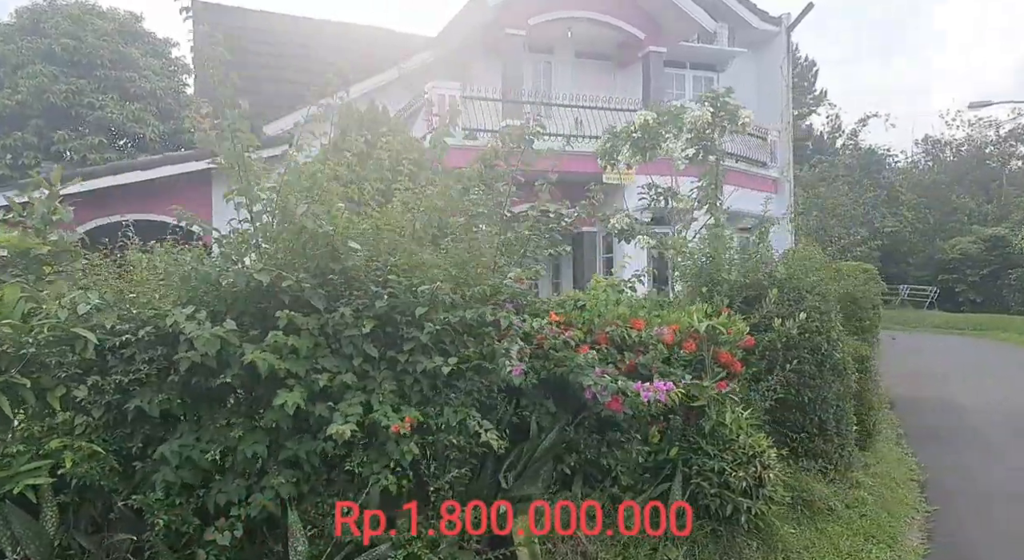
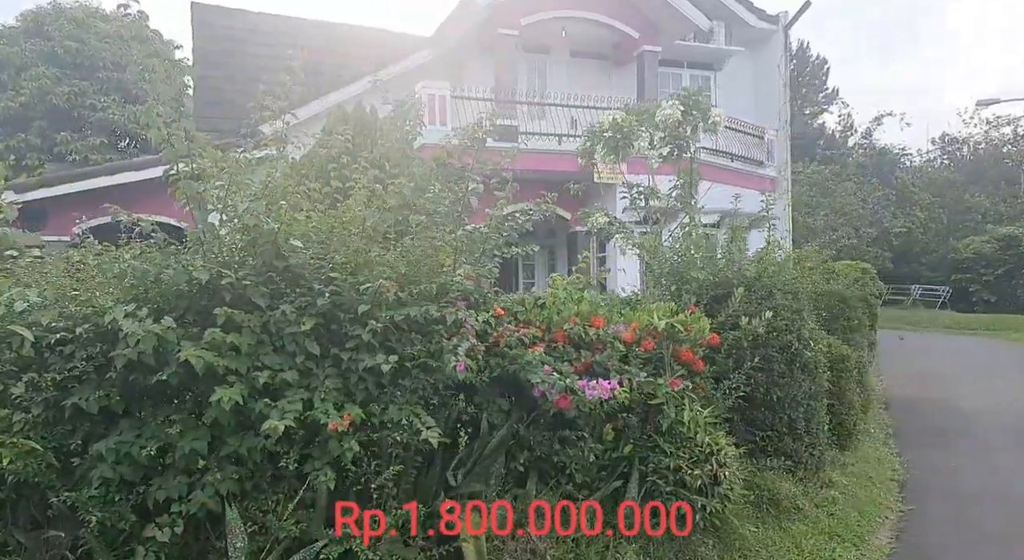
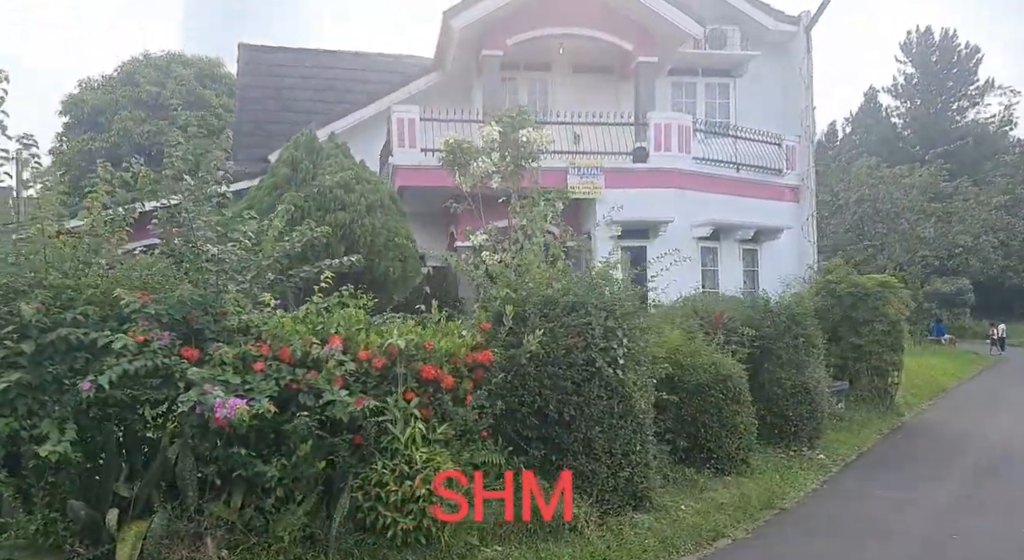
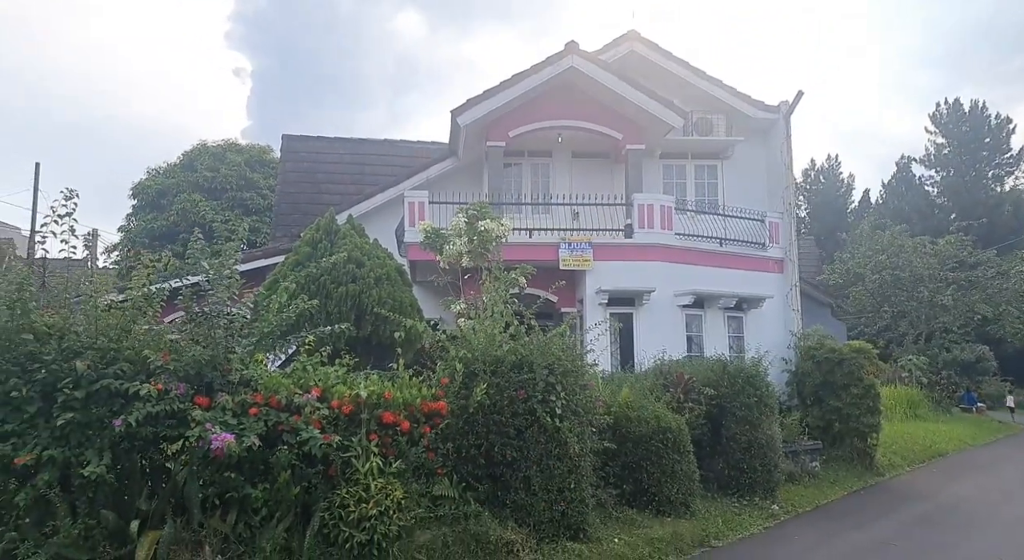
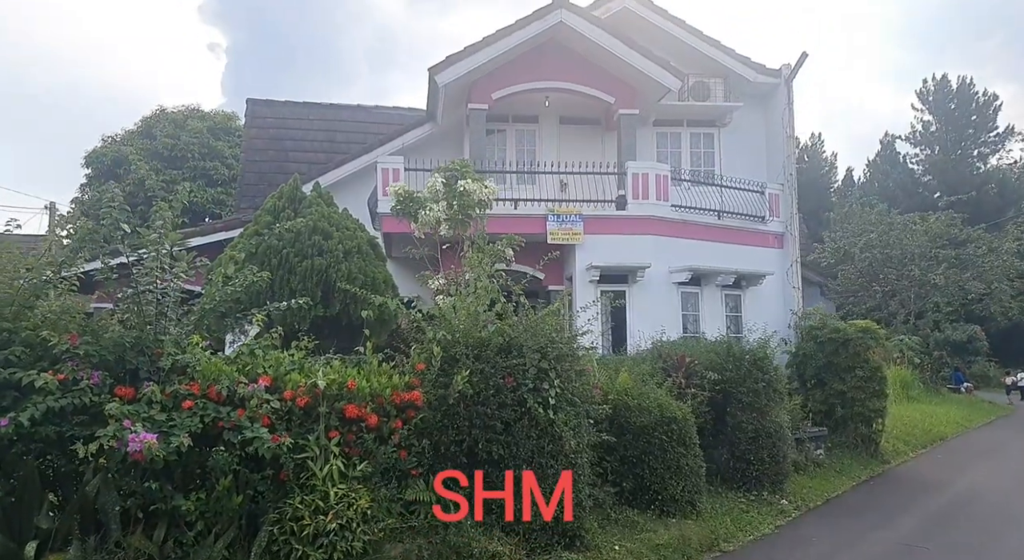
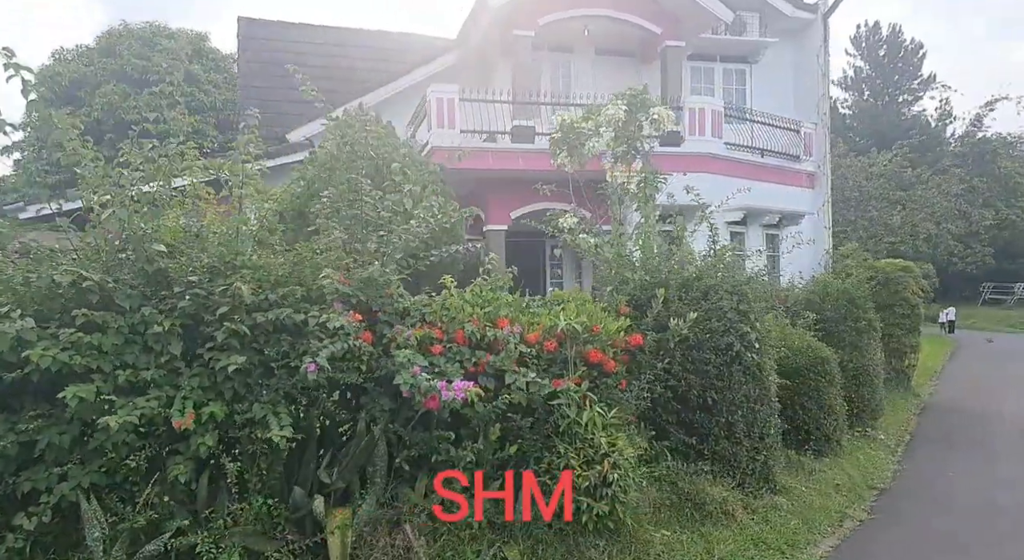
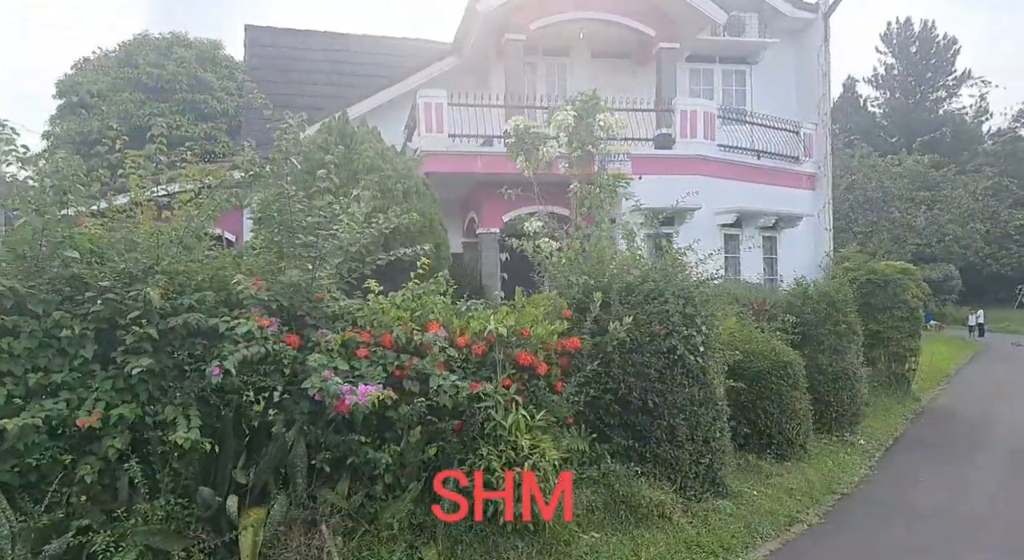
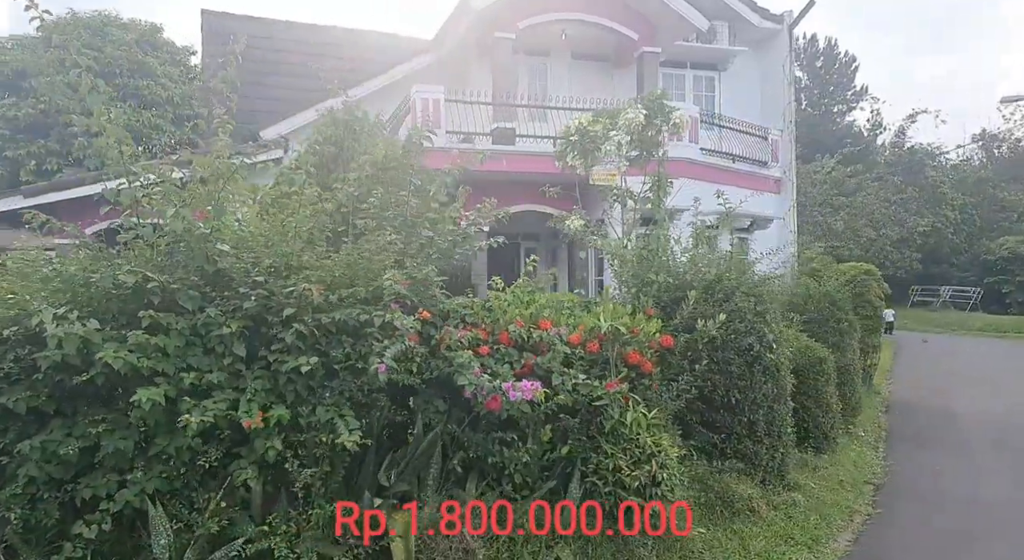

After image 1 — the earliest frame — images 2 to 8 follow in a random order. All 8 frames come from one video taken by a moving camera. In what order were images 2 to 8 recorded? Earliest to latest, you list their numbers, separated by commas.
2, 8, 6, 7, 3, 5, 4
